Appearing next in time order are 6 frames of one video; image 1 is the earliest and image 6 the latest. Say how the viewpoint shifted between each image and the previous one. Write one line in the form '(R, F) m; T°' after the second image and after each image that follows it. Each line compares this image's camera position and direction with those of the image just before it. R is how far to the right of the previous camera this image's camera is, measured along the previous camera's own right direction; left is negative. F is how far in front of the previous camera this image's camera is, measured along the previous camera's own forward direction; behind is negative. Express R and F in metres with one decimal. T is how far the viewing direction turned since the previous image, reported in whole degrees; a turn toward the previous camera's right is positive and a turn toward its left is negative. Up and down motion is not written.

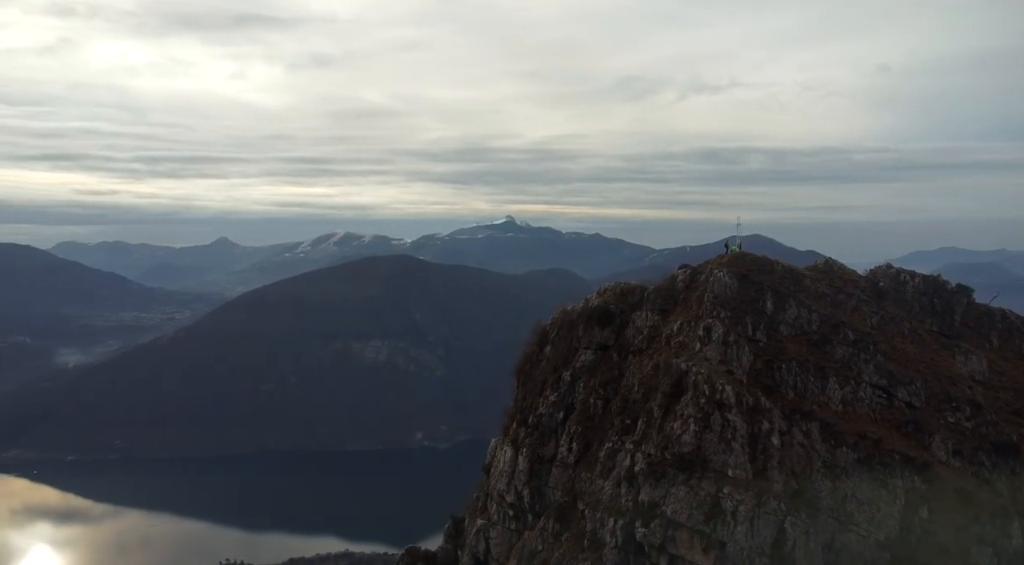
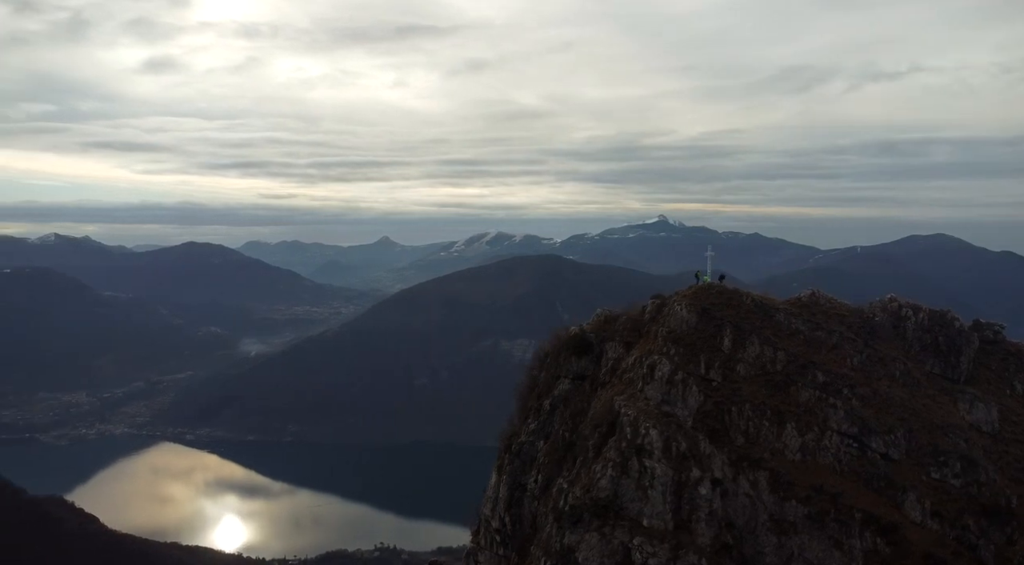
(+3.9, +0.4) m; -12°
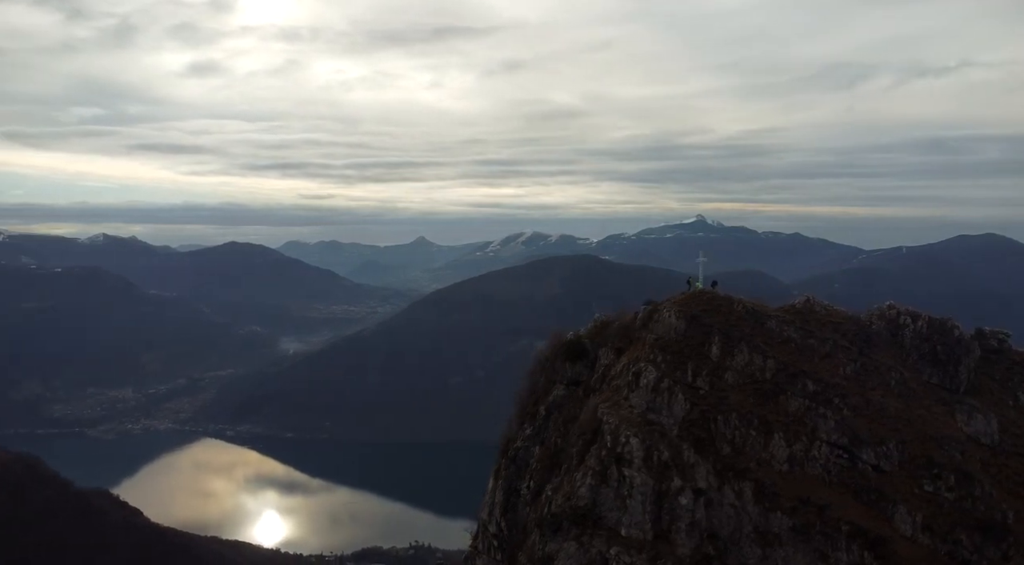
(+0.9, 0.0) m; -3°
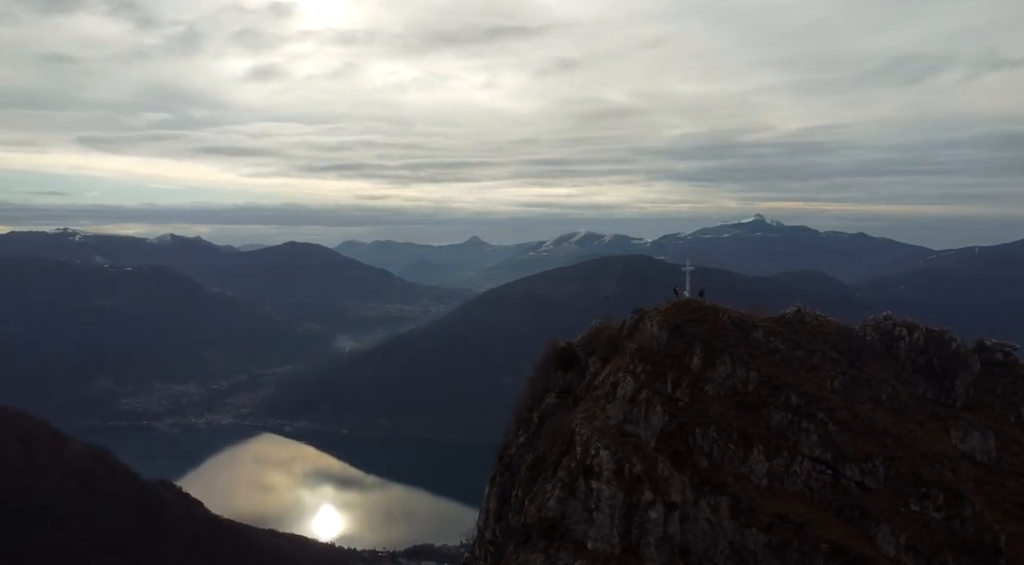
(+1.4, +0.1) m; -4°
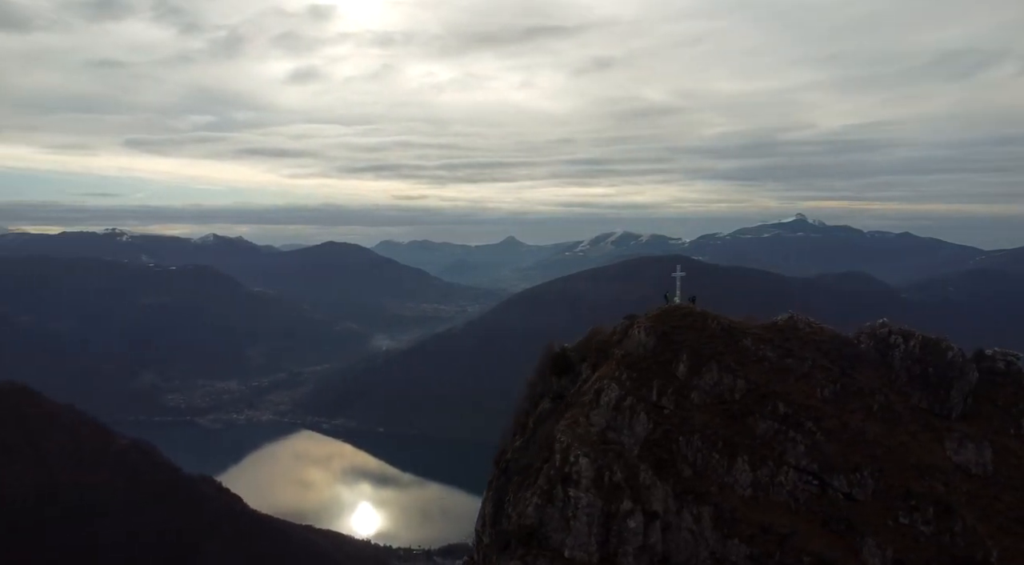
(+0.9, 0.0) m; -3°
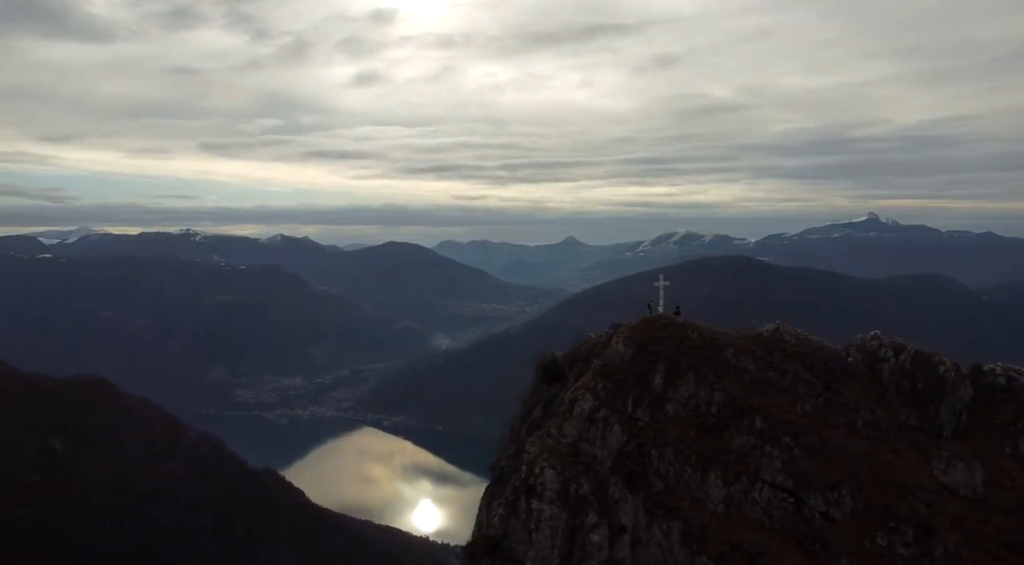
(+1.5, +0.1) m; -5°
